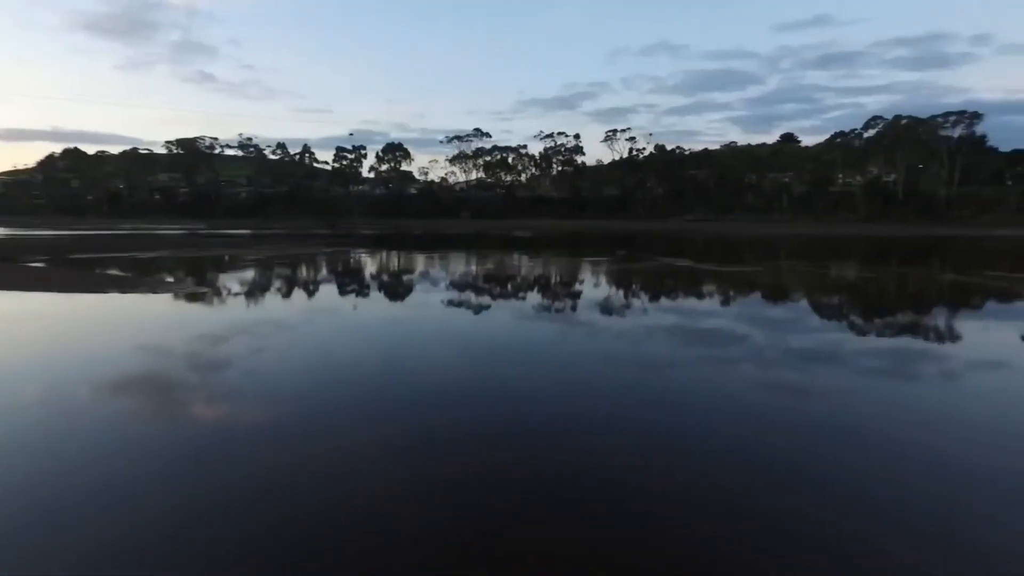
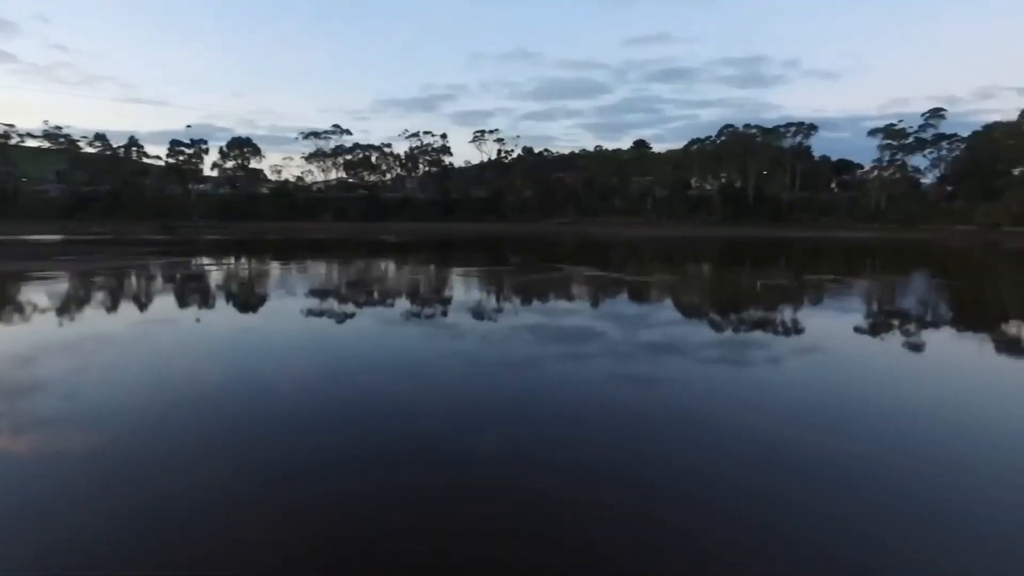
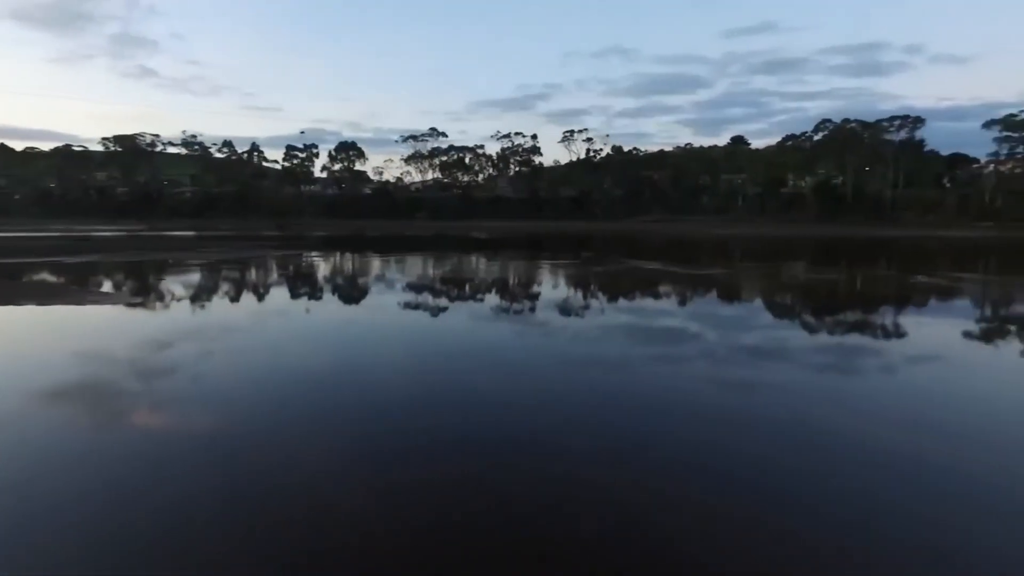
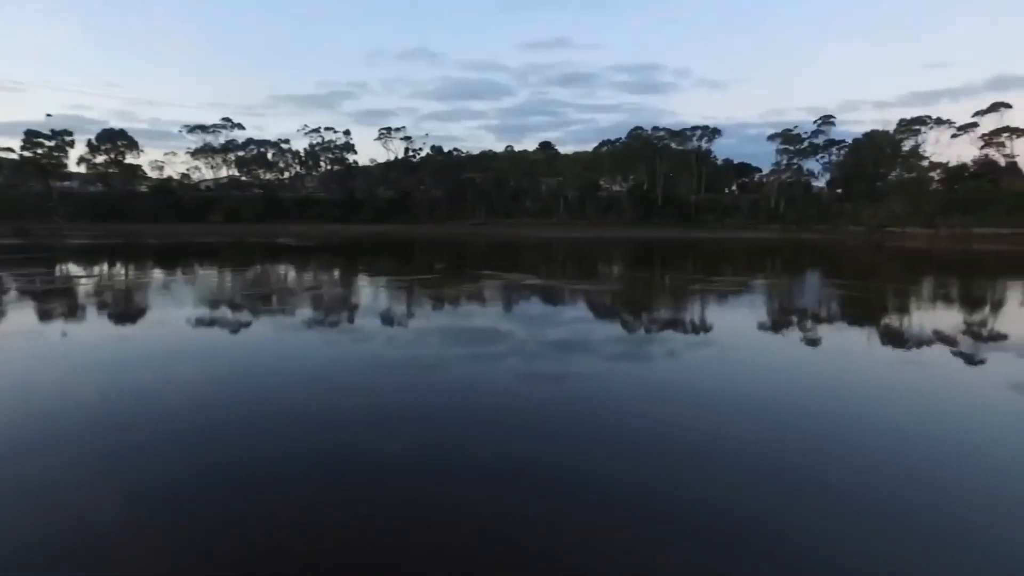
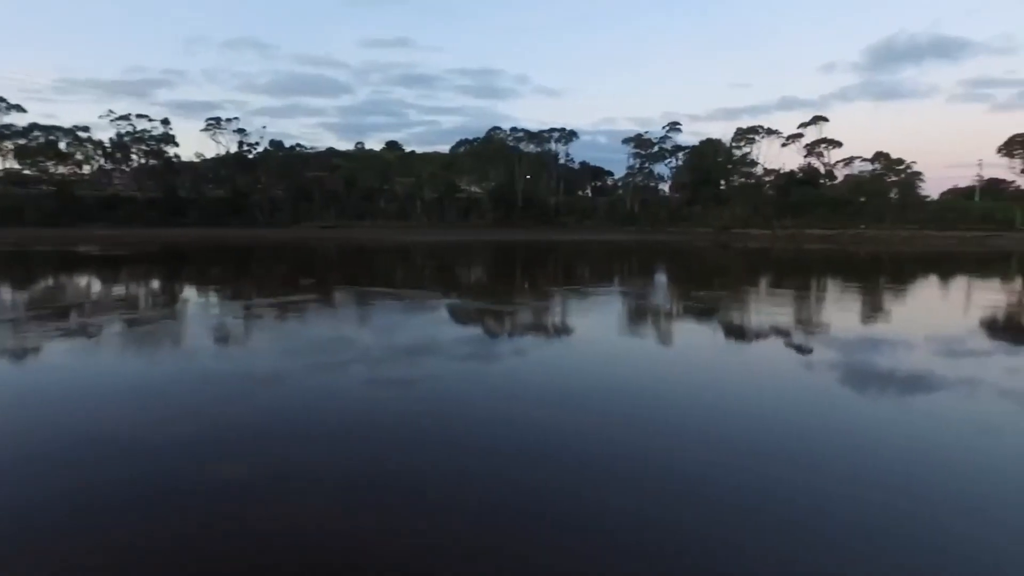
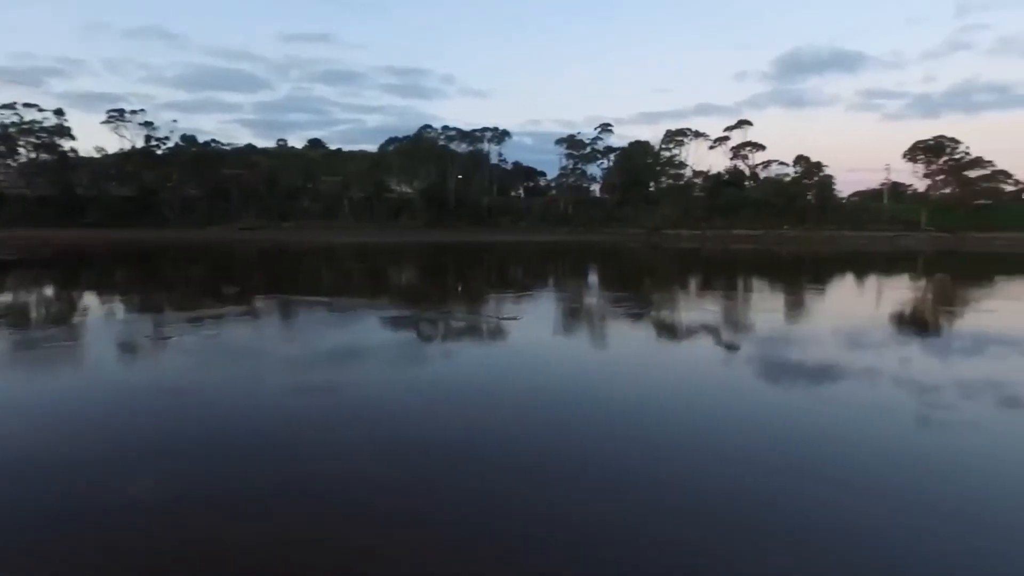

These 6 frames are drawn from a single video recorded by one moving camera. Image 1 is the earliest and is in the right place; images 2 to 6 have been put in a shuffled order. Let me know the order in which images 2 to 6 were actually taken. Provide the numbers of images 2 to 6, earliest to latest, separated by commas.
3, 2, 4, 5, 6
